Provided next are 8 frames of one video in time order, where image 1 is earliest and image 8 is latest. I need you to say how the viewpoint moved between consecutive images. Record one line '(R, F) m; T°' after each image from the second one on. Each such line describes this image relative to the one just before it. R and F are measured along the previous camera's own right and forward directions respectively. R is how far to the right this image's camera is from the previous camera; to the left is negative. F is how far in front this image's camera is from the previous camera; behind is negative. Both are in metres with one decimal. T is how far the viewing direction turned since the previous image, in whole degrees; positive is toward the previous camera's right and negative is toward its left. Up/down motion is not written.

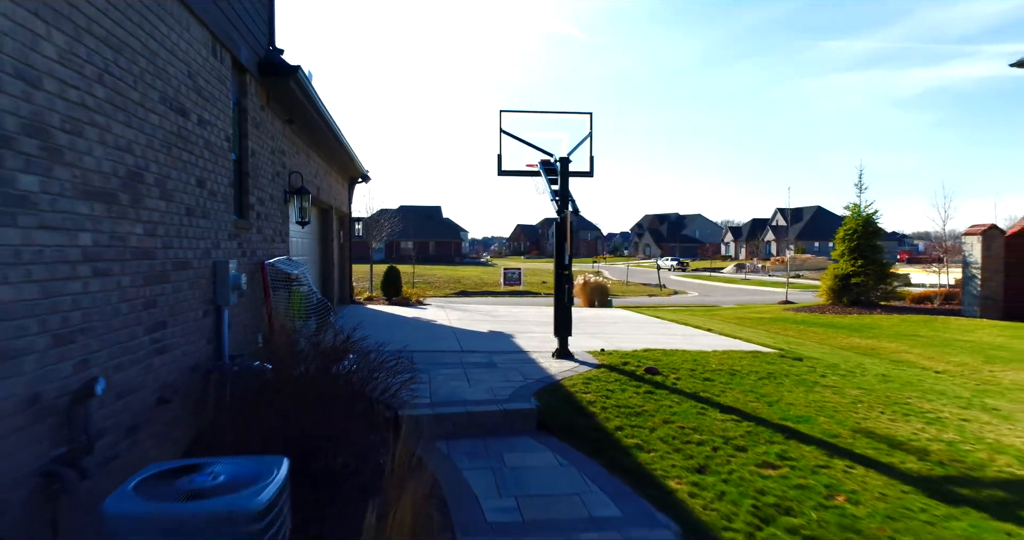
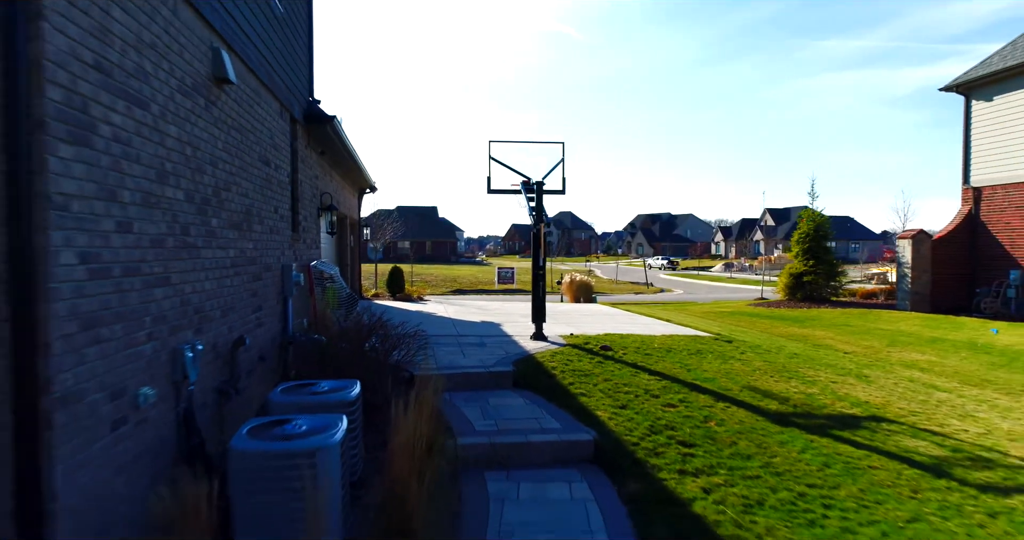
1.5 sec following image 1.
(+0.1, -1.8) m; 0°
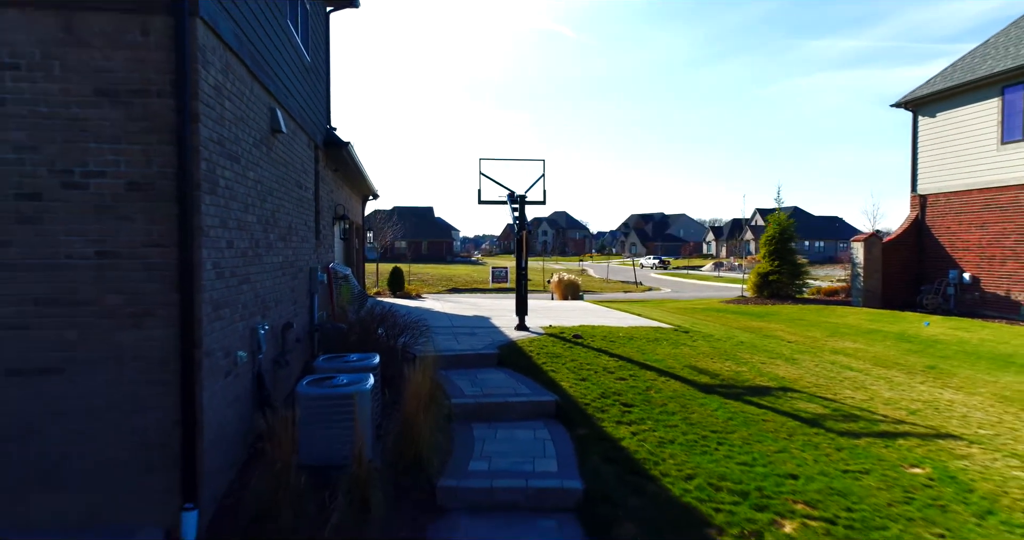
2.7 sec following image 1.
(+0.1, -1.5) m; 0°
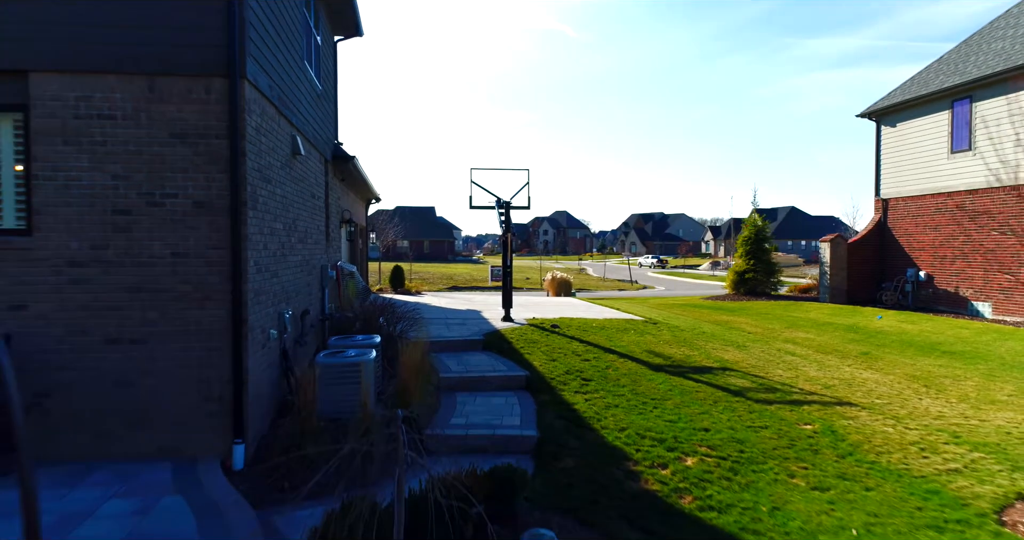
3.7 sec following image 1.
(+0.3, -1.3) m; 0°
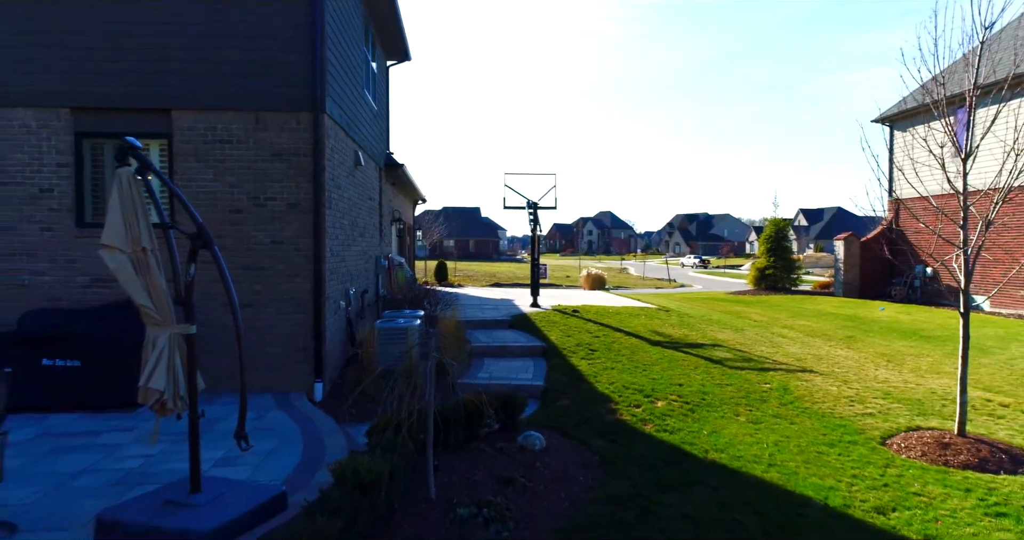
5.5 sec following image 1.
(+0.3, -1.7) m; -4°
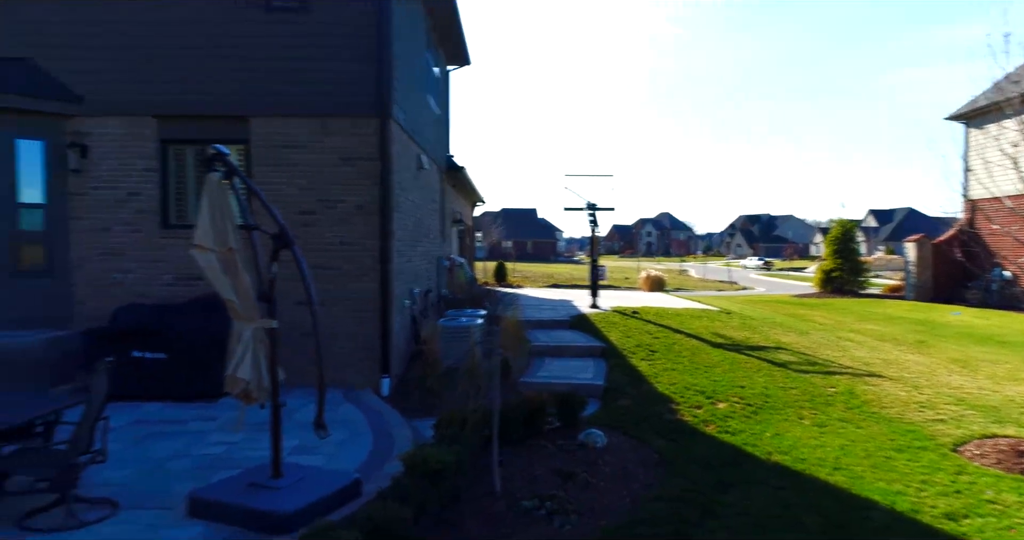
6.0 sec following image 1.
(0.0, -0.1) m; -5°
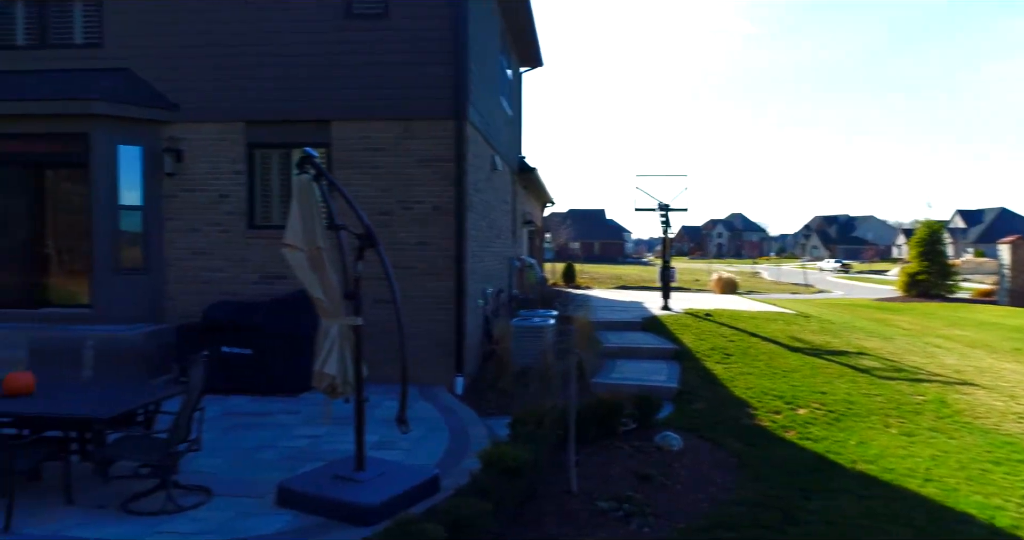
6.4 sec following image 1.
(-0.1, 0.0) m; -5°
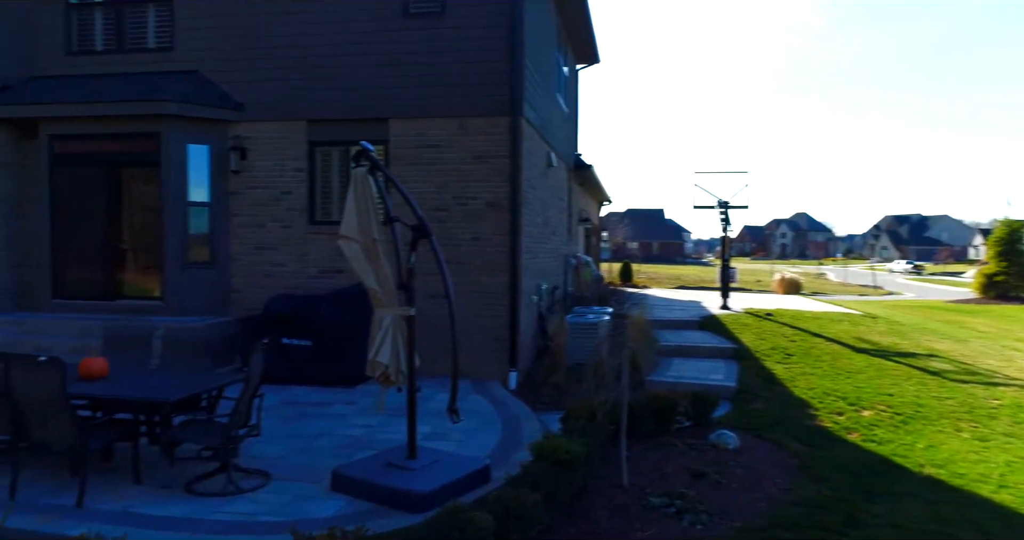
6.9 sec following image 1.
(0.0, 0.0) m; -5°
